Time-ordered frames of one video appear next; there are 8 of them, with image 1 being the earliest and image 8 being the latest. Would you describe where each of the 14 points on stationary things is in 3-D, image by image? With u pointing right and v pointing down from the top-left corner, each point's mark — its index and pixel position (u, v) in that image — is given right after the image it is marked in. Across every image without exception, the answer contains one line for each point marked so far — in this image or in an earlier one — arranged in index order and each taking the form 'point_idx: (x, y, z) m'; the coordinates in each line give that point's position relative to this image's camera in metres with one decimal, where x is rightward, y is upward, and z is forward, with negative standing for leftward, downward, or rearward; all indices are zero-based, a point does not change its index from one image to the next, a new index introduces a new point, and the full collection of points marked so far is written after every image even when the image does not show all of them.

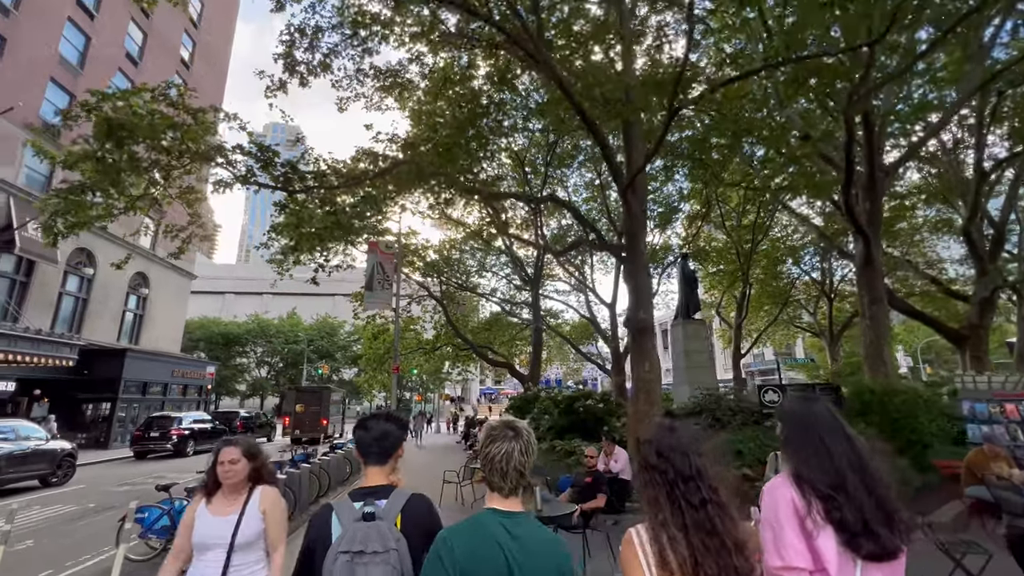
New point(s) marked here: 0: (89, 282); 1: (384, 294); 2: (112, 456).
0: (-17.8, +0.3, +19.1) m
1: (-3.8, -0.2, +13.5) m
2: (-14.5, -6.1, +16.4) m
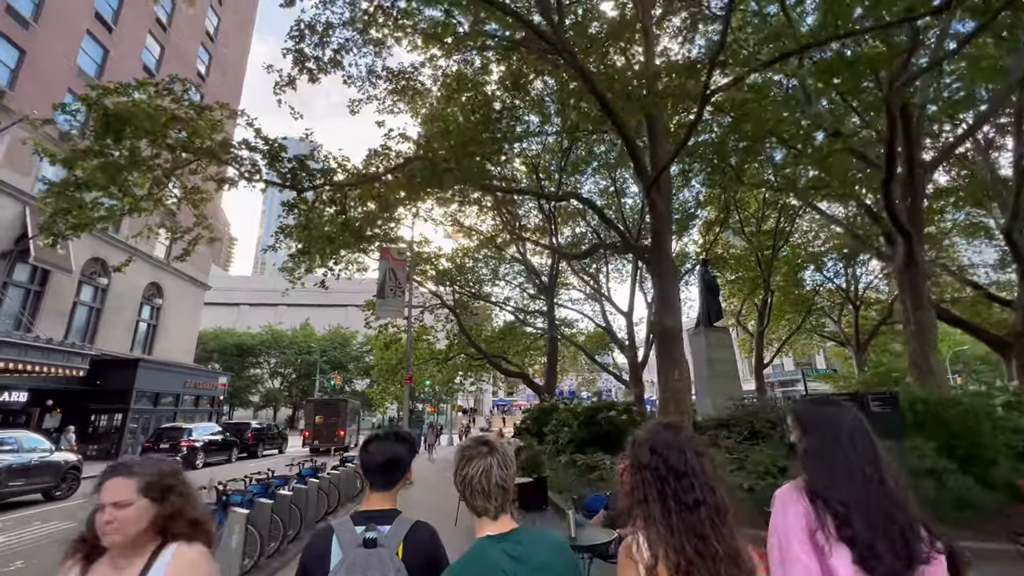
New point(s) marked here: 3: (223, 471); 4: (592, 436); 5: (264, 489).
0: (-17.2, -0.1, +19.0) m
1: (-3.3, -0.4, +13.1) m
2: (-14.0, -6.4, +16.1) m
3: (-10.5, -6.7, +16.5) m
4: (+1.9, -3.5, +10.7) m
5: (-3.8, -3.0, +6.8) m
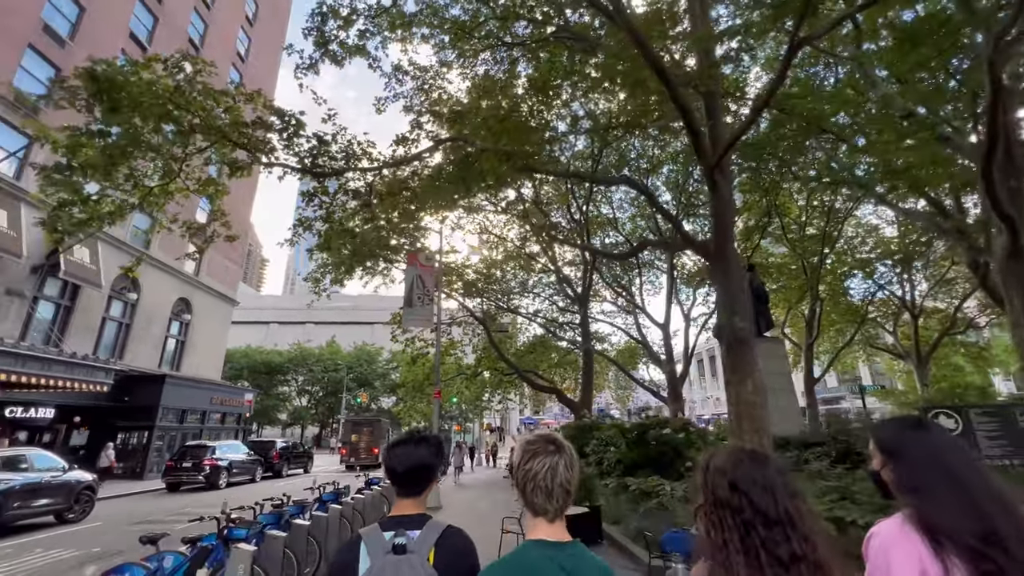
0: (-15.9, -0.8, +19.0) m
1: (-2.4, -0.6, +12.3) m
2: (-12.8, -6.9, +15.7) m
3: (-9.3, -7.1, +15.9) m
4: (+2.8, -3.5, +9.5) m
5: (-3.1, -3.0, +5.9) m
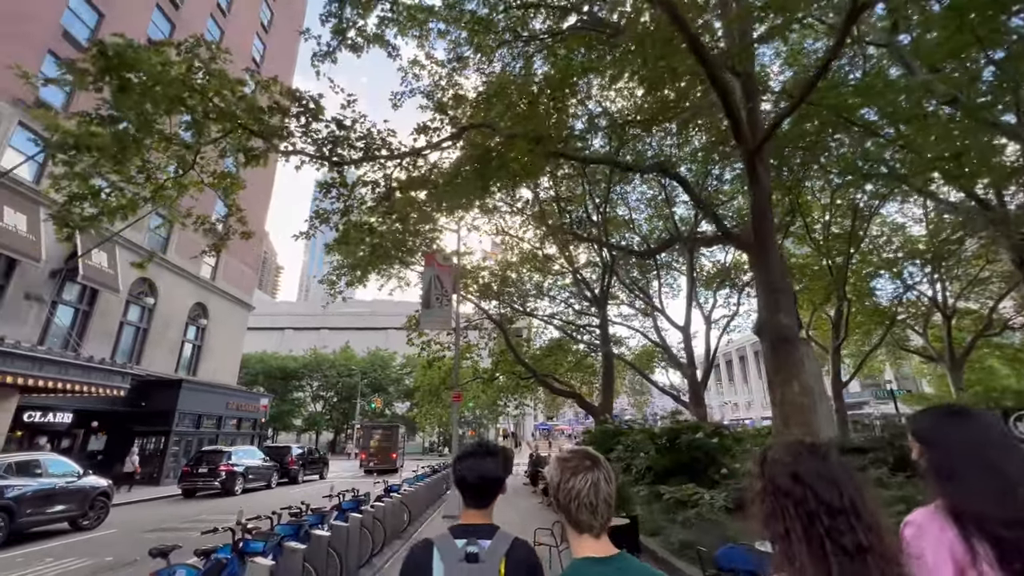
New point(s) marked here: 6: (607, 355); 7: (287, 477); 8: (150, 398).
0: (-15.2, -1.0, +19.0) m
1: (-1.8, -0.6, +12.0) m
2: (-12.1, -7.0, +15.5) m
3: (-8.6, -7.2, +15.6) m
4: (+3.3, -3.5, +9.0) m
5: (-2.7, -3.0, +5.6) m
6: (+4.0, -2.8, +19.1) m
7: (-9.9, -8.3, +19.9) m
8: (-14.8, -4.5, +18.5) m
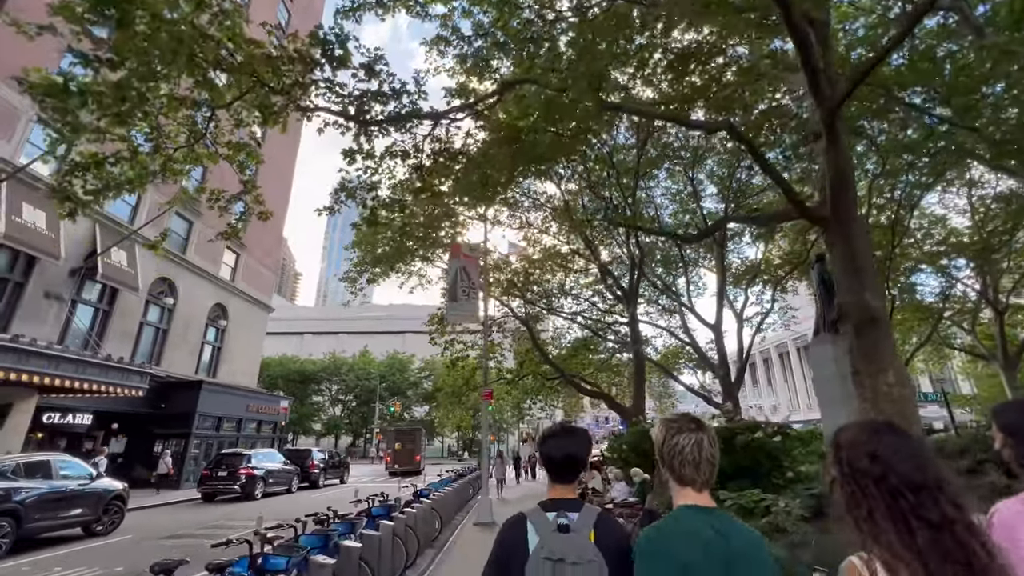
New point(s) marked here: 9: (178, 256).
0: (-14.1, -1.0, +18.7) m
1: (-1.0, -0.4, +11.3) m
2: (-11.1, -7.0, +15.1) m
3: (-7.6, -7.1, +15.1) m
4: (+4.0, -3.2, +8.2) m
5: (-2.1, -2.7, +4.9) m
6: (+5.0, -2.6, +18.2) m
7: (-8.8, -8.2, +19.4) m
8: (-13.7, -4.5, +18.2) m
9: (-13.8, +1.3, +18.6) m
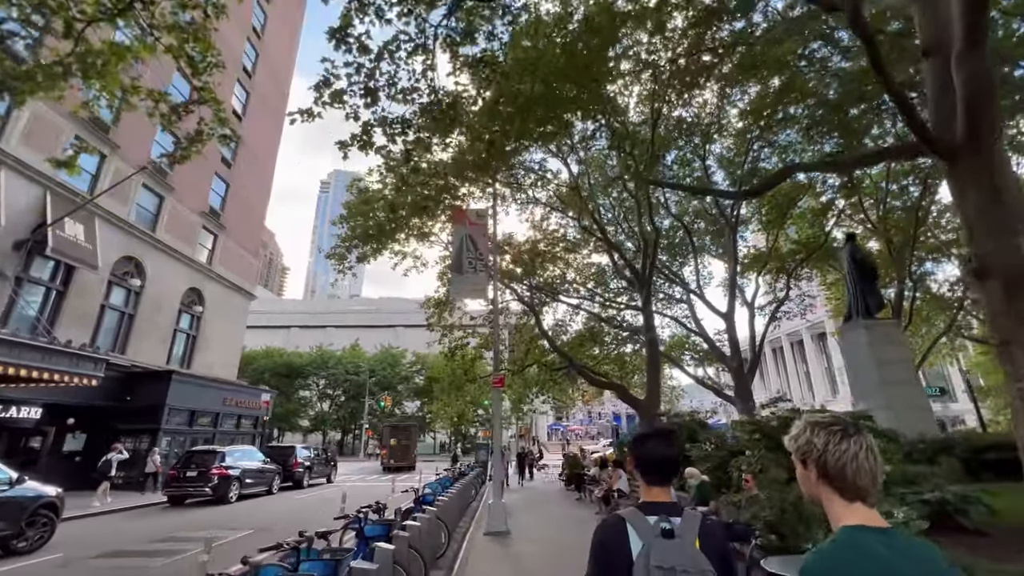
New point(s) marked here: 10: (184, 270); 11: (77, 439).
0: (-14.0, -0.3, +17.0) m
1: (-0.8, +0.2, +9.8) m
2: (-10.9, -6.3, +13.4) m
3: (-7.5, -6.5, +13.5) m
4: (+4.3, -2.6, +6.8) m
5: (-1.7, -2.2, +3.4) m
6: (+5.2, -2.0, +16.8) m
7: (-8.7, -7.5, +17.7) m
8: (-13.6, -3.8, +16.5) m
9: (-13.7, +2.0, +16.8) m
10: (-13.8, +0.8, +19.1) m
11: (-15.0, -5.3, +15.8) m
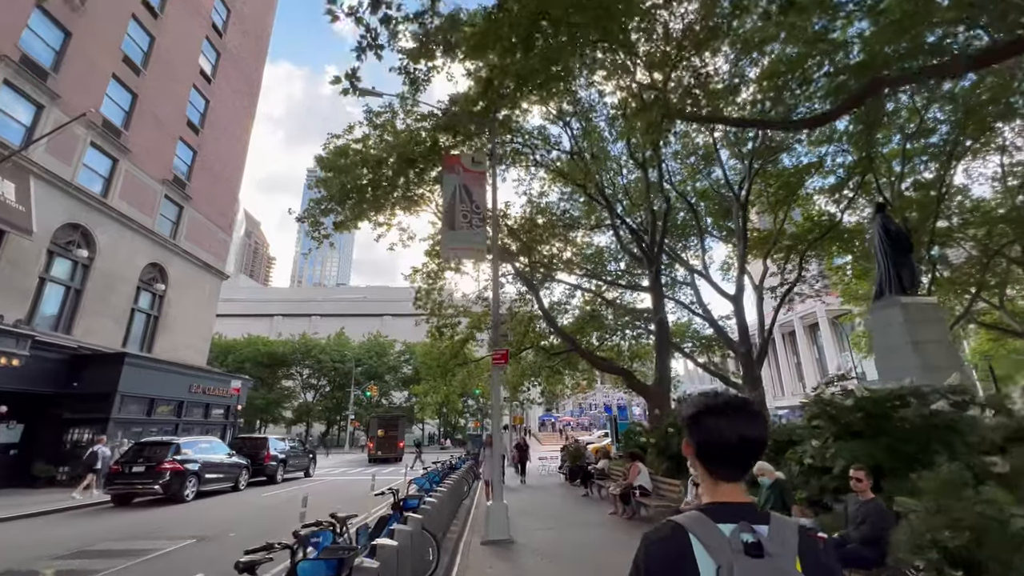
0: (-14.1, +0.7, +15.0) m
1: (-0.7, +0.9, +8.2) m
2: (-11.0, -5.4, +11.7) m
3: (-7.5, -5.6, +11.8) m
4: (+4.4, -2.0, +5.3) m
5: (-1.5, -1.5, +1.8) m
6: (+5.0, -1.2, +15.4) m
7: (-8.9, -6.6, +16.1) m
8: (-13.7, -2.9, +14.6) m
9: (-13.8, +3.0, +14.9) m
10: (-14.0, +1.7, +17.2) m
11: (-15.1, -4.3, +13.9) m
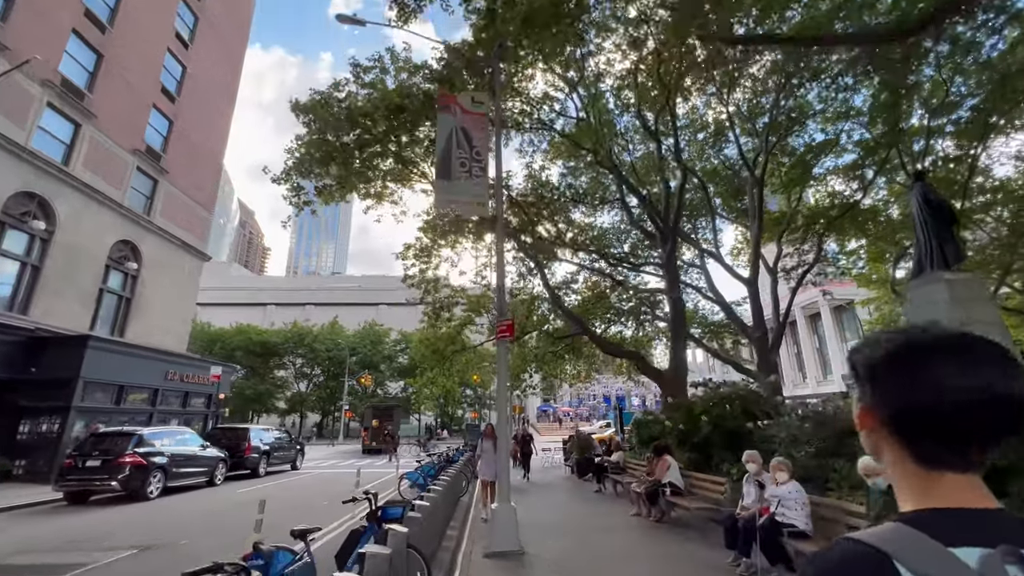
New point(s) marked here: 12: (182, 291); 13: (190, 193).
0: (-14.1, +1.4, +13.7) m
1: (-0.6, +1.5, +6.9) m
2: (-10.9, -4.8, +10.4) m
3: (-7.5, -5.0, +10.6) m
4: (+4.5, -1.5, +4.1) m
5: (-1.4, -1.1, +0.6) m
6: (+5.1, -0.5, +14.1) m
7: (-8.8, -5.9, +14.9) m
8: (-13.7, -2.2, +13.3) m
9: (-13.7, +3.7, +13.5) m
10: (-13.9, +2.5, +15.8) m
11: (-15.1, -3.7, +12.6) m
12: (-13.9, -0.1, +19.2) m
13: (-14.0, +4.1, +19.8) m
